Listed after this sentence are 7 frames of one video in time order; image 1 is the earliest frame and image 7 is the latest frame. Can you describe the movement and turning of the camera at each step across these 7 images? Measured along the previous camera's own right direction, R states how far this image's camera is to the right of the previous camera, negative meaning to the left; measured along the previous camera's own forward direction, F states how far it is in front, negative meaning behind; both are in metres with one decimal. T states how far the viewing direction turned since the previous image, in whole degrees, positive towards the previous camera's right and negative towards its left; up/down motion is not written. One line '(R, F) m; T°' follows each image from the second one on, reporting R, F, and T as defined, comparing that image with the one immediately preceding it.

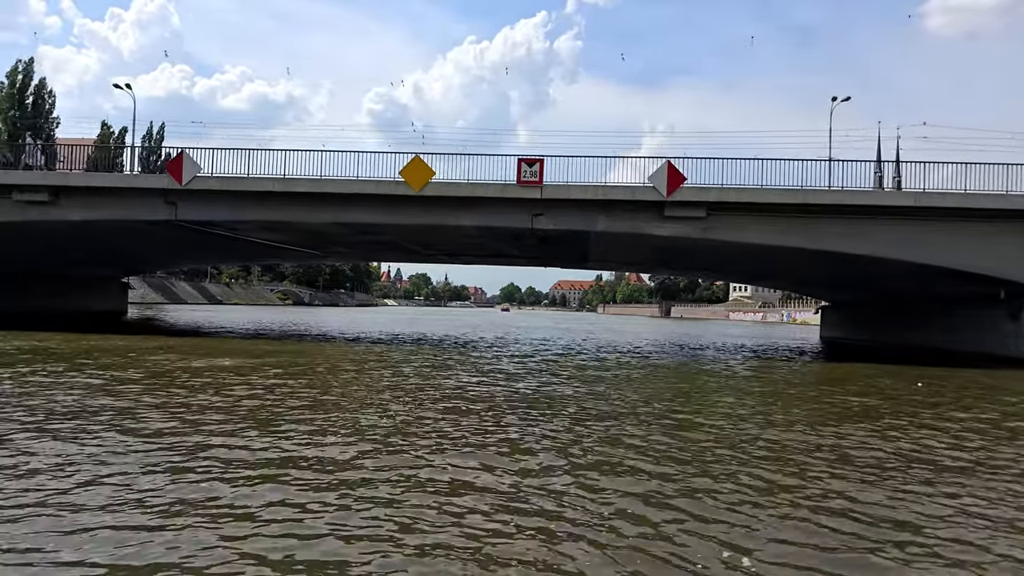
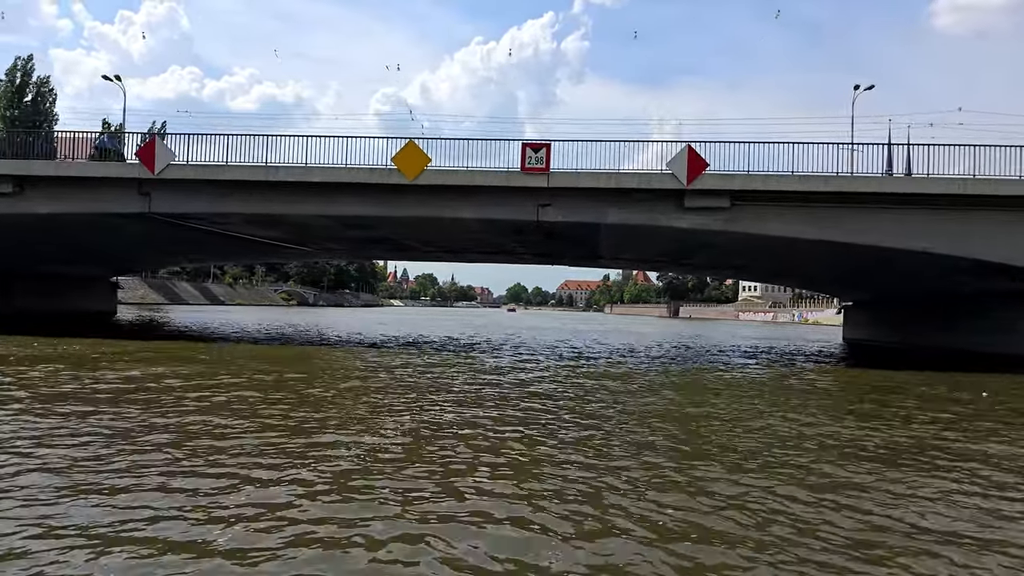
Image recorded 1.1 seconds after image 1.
(+0.1, +1.8) m; -1°
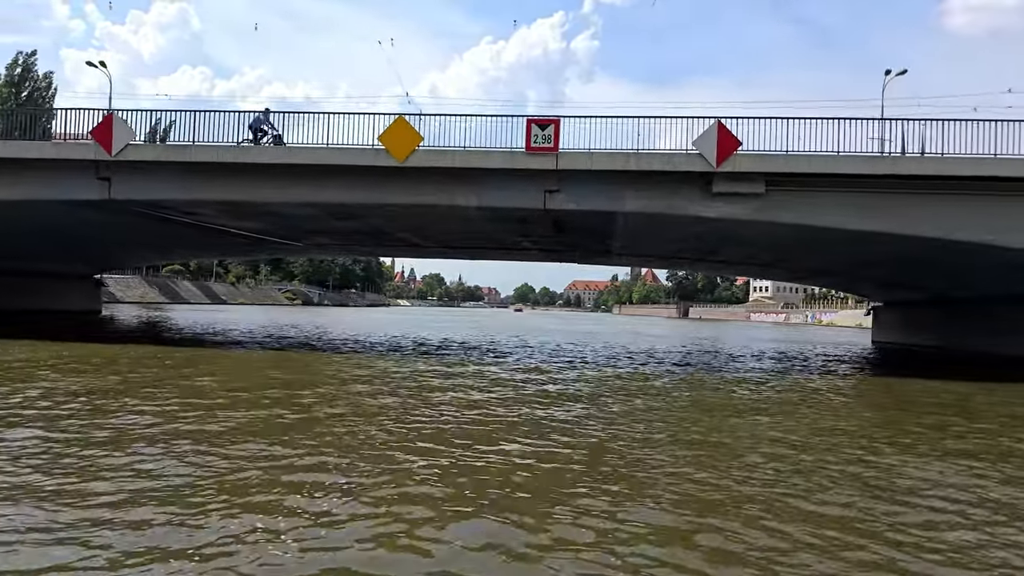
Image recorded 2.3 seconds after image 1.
(+0.1, +2.2) m; -1°
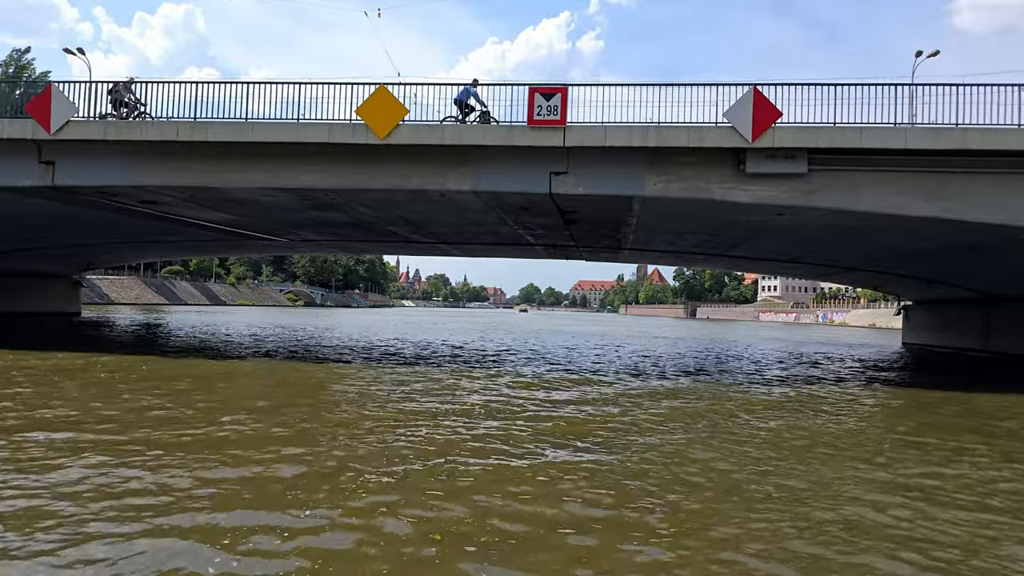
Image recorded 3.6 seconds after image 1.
(+0.1, +2.2) m; -1°
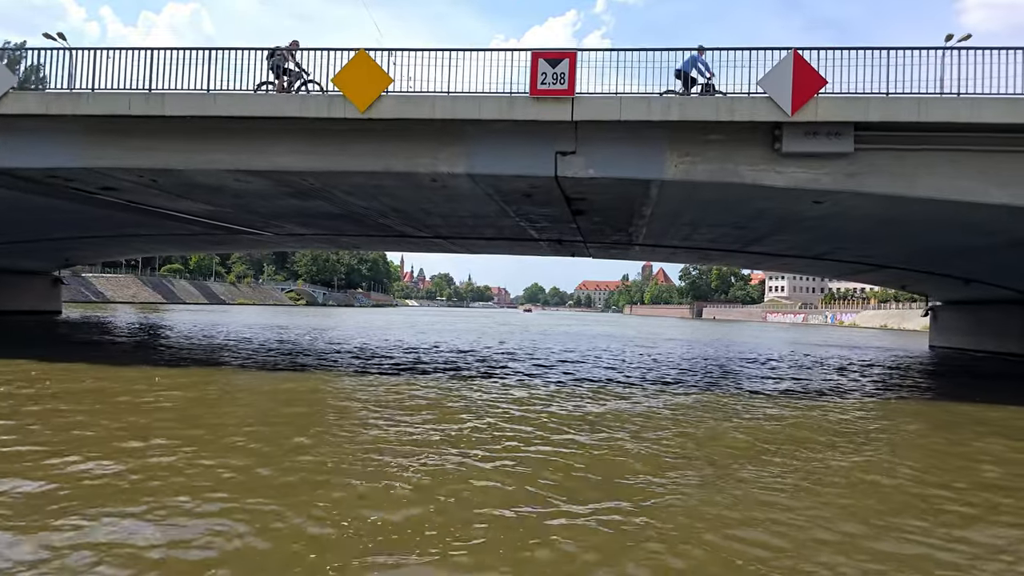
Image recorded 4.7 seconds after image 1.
(+0.1, +1.8) m; 0°
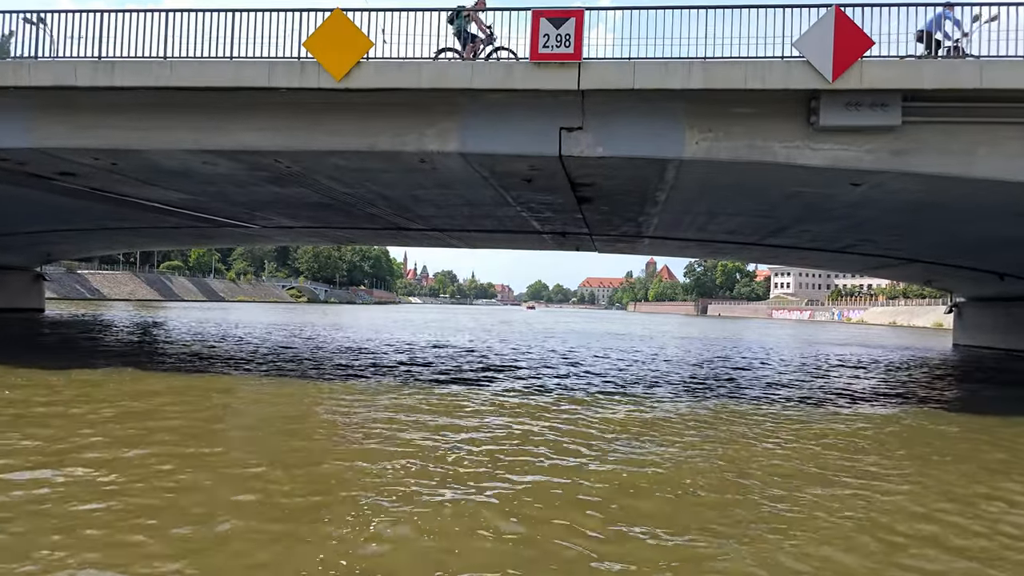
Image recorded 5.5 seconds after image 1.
(+0.1, +1.4) m; 0°
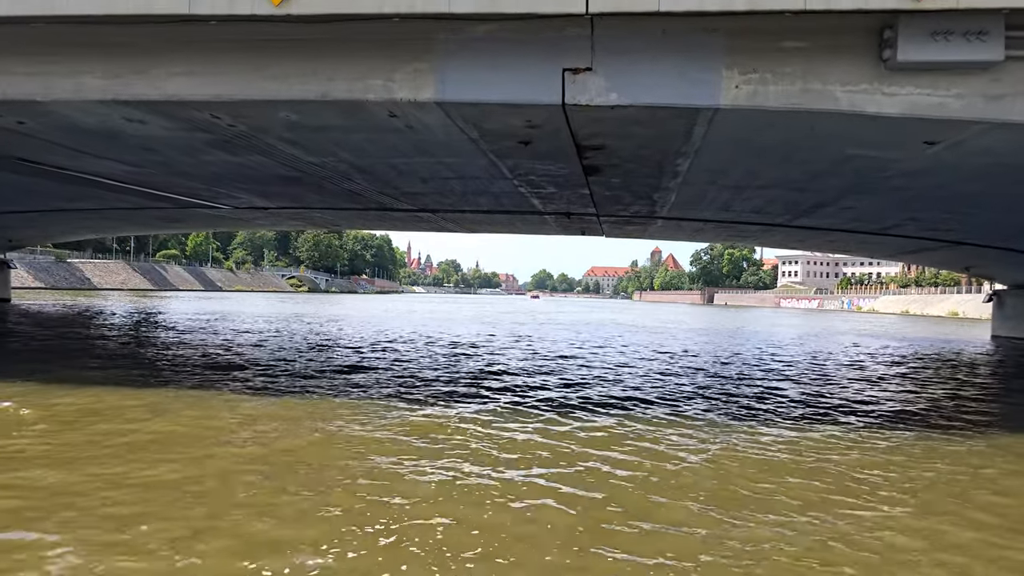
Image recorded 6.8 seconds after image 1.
(+0.2, +2.2) m; 0°
